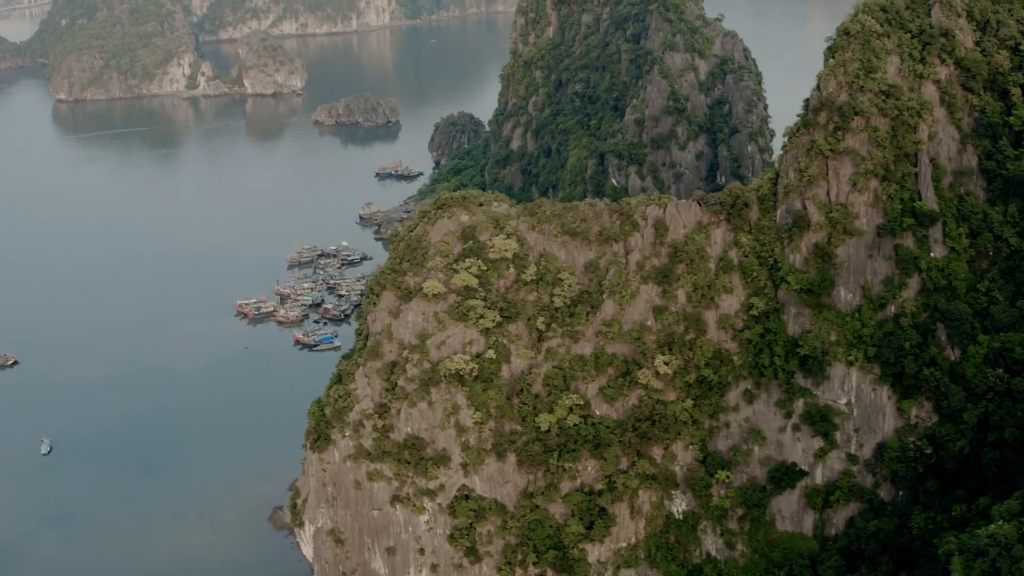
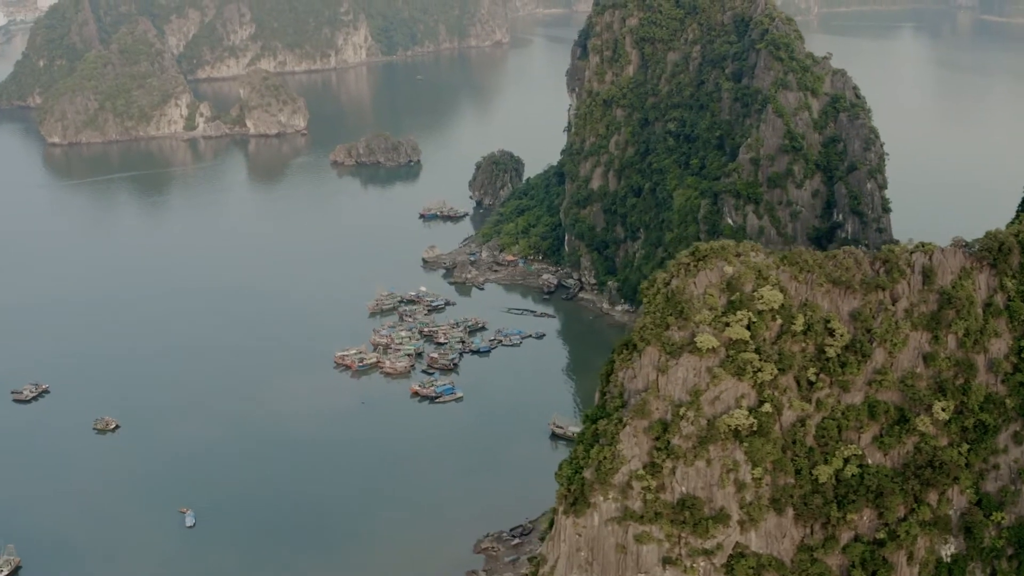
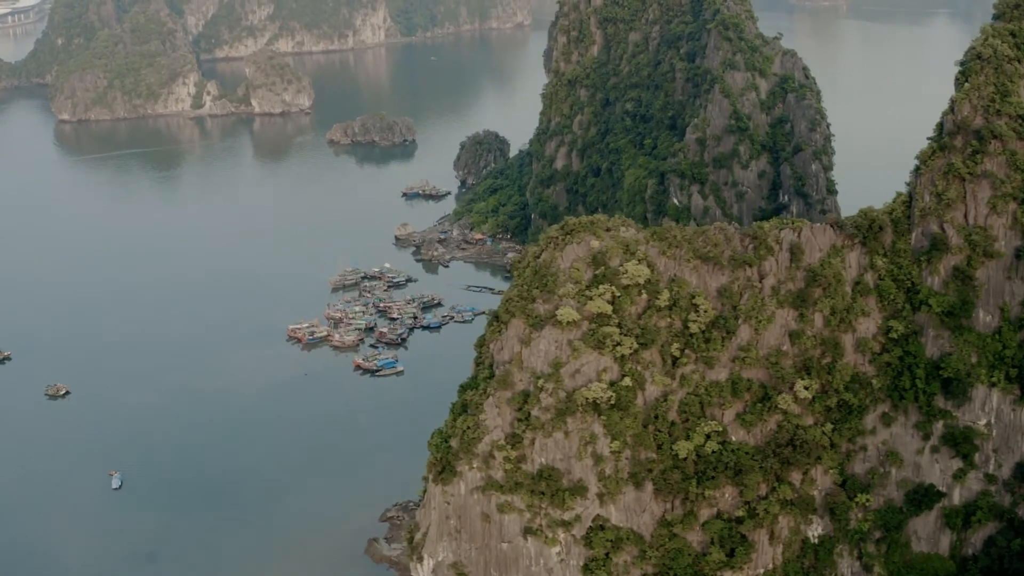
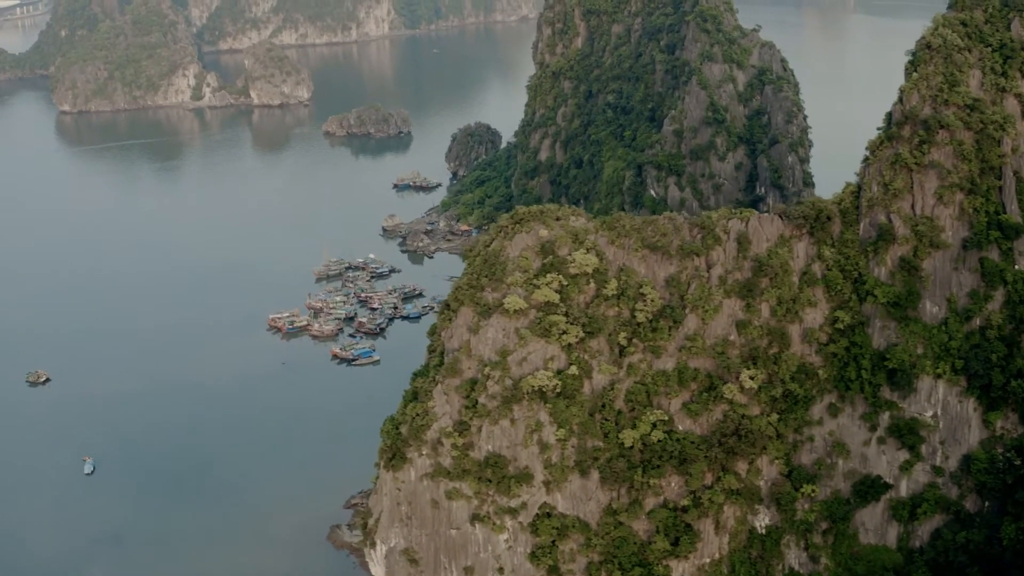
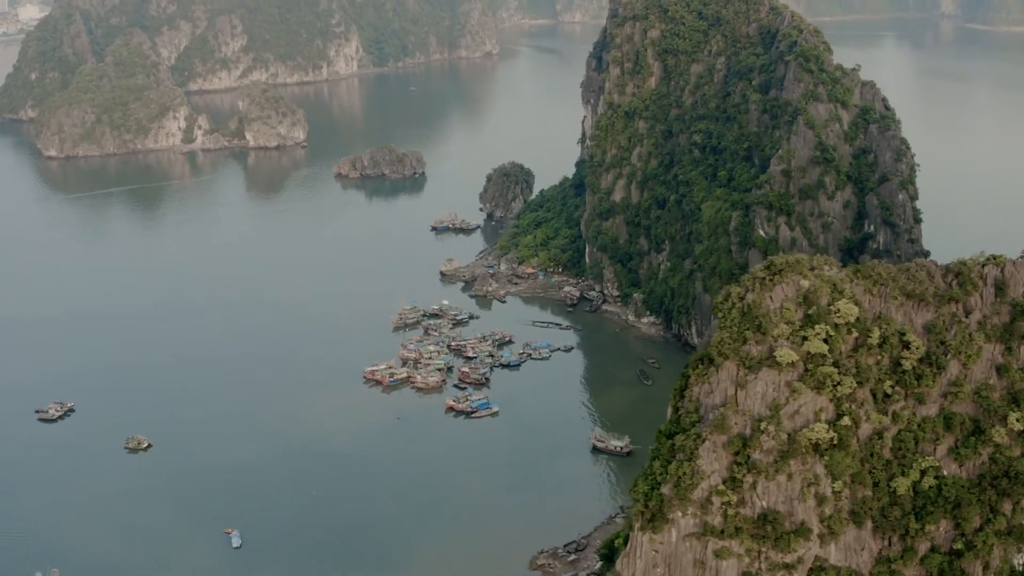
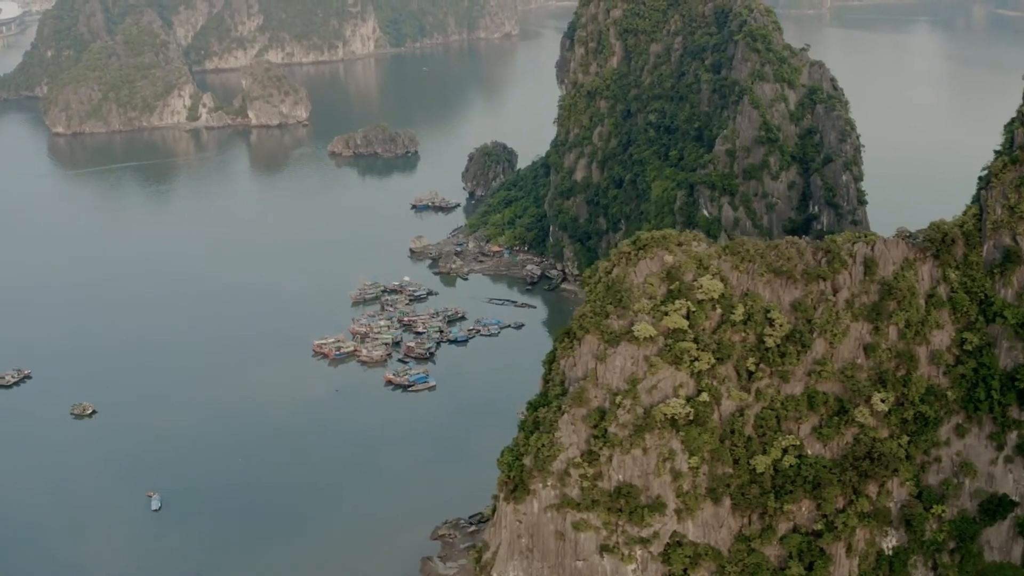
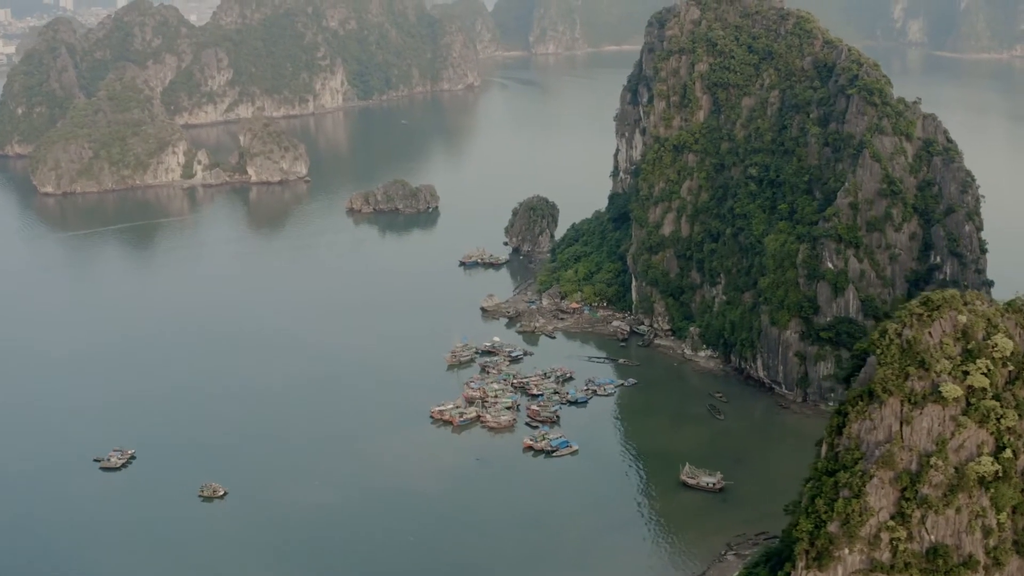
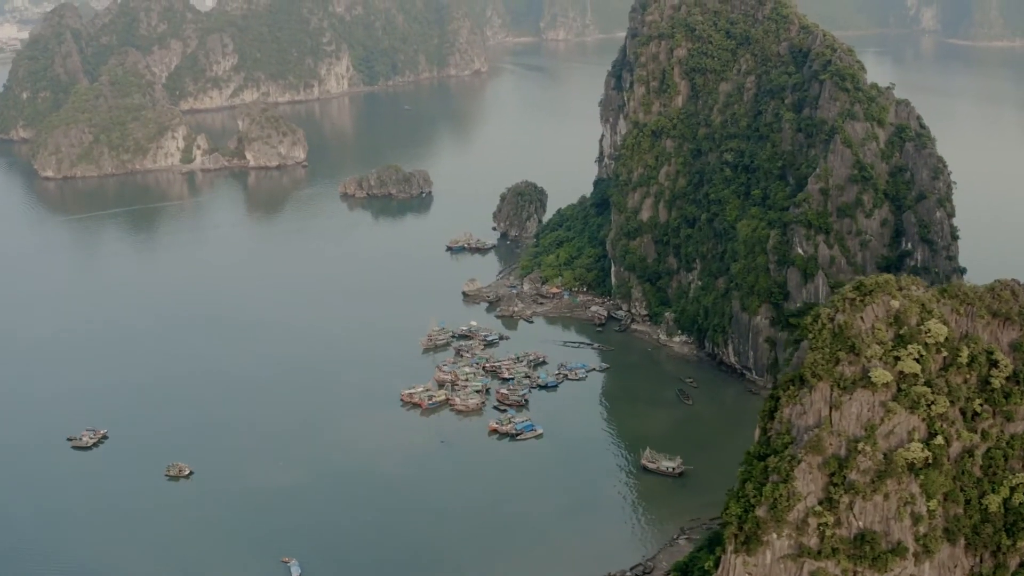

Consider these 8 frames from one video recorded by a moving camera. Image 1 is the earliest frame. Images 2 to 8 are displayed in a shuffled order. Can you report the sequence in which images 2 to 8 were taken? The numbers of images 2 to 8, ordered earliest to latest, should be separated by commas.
4, 3, 6, 2, 5, 8, 7
